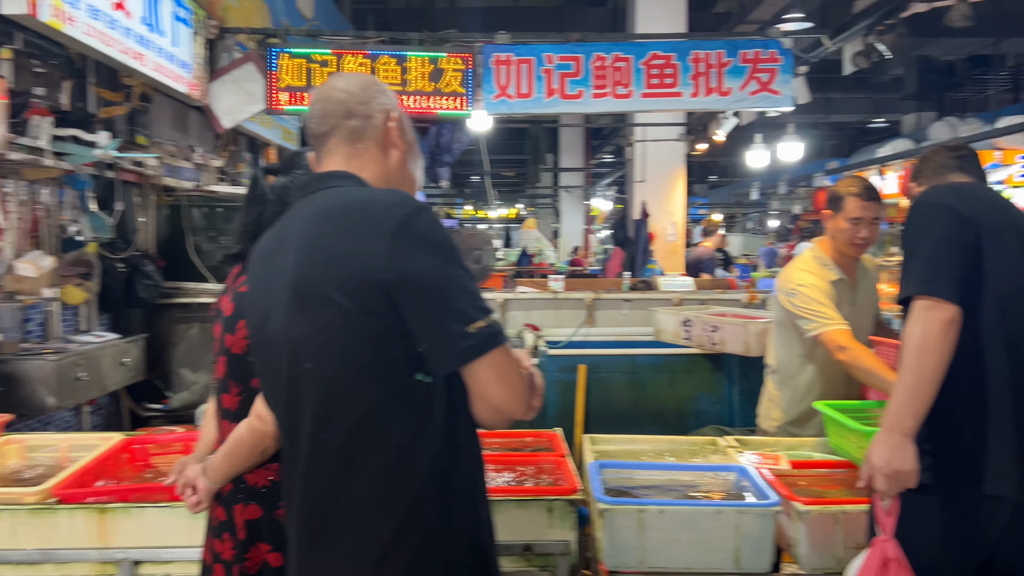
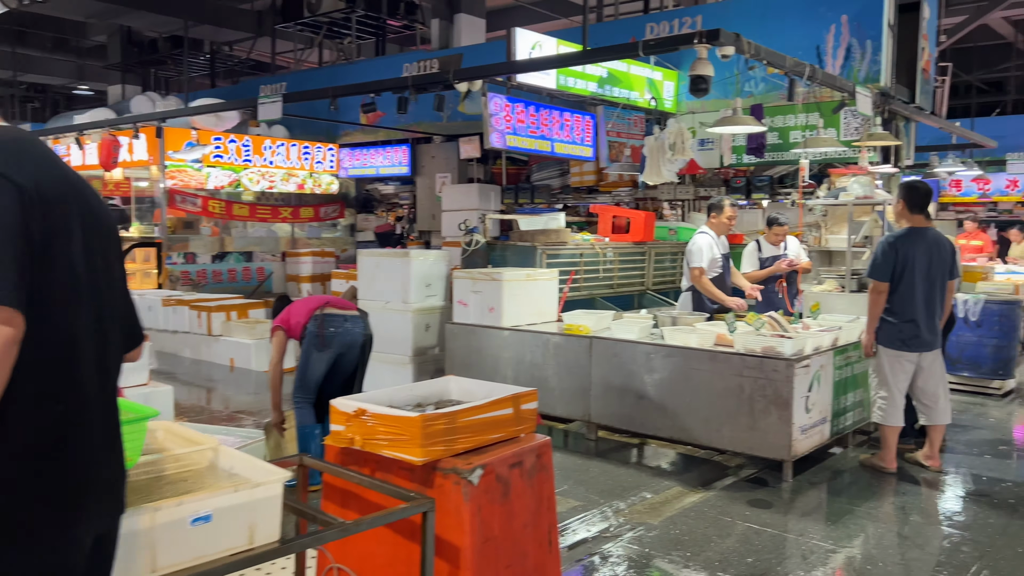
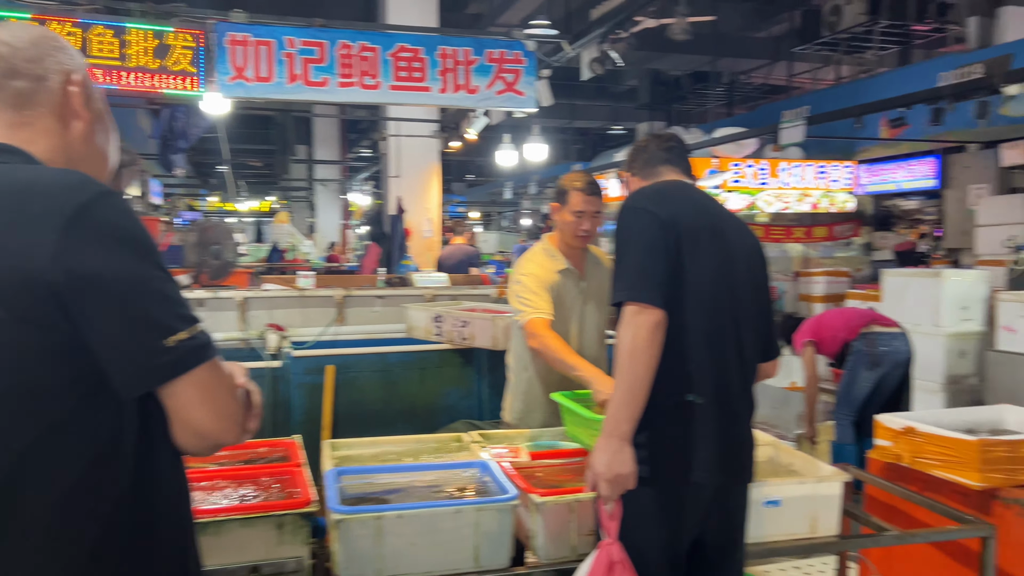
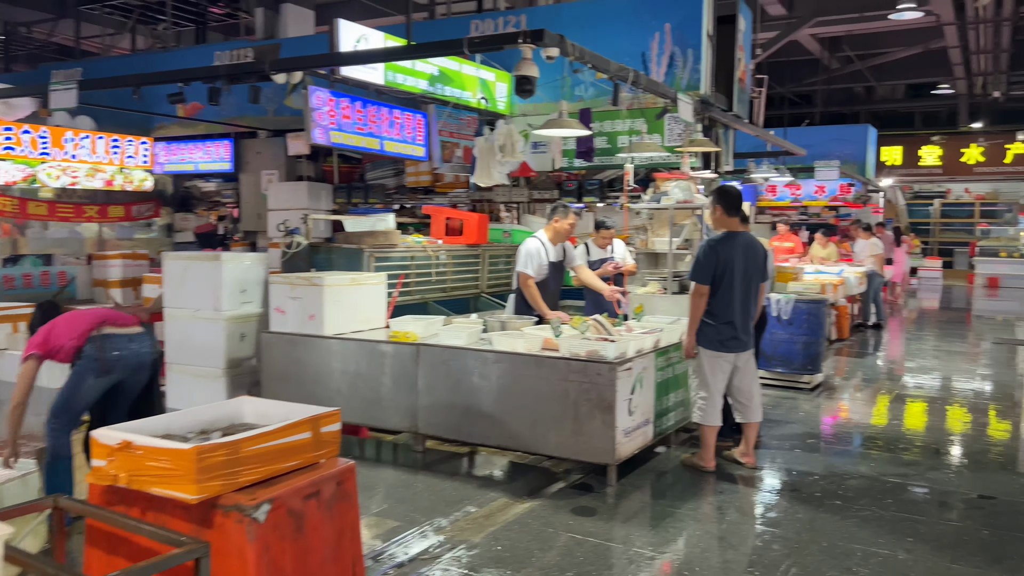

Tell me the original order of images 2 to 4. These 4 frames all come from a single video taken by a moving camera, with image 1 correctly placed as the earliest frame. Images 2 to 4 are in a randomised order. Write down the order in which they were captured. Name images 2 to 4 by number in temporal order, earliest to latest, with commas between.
3, 2, 4
